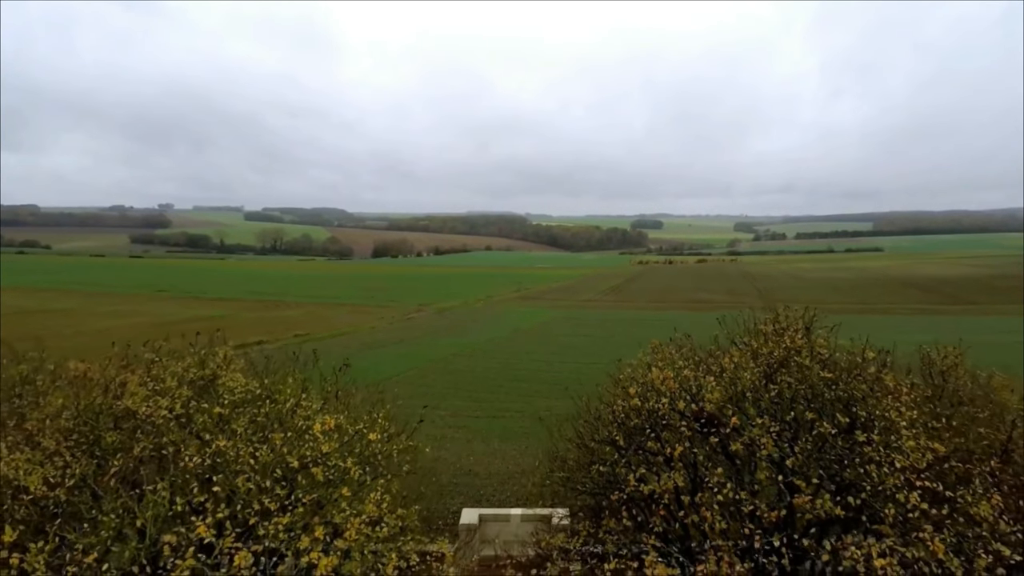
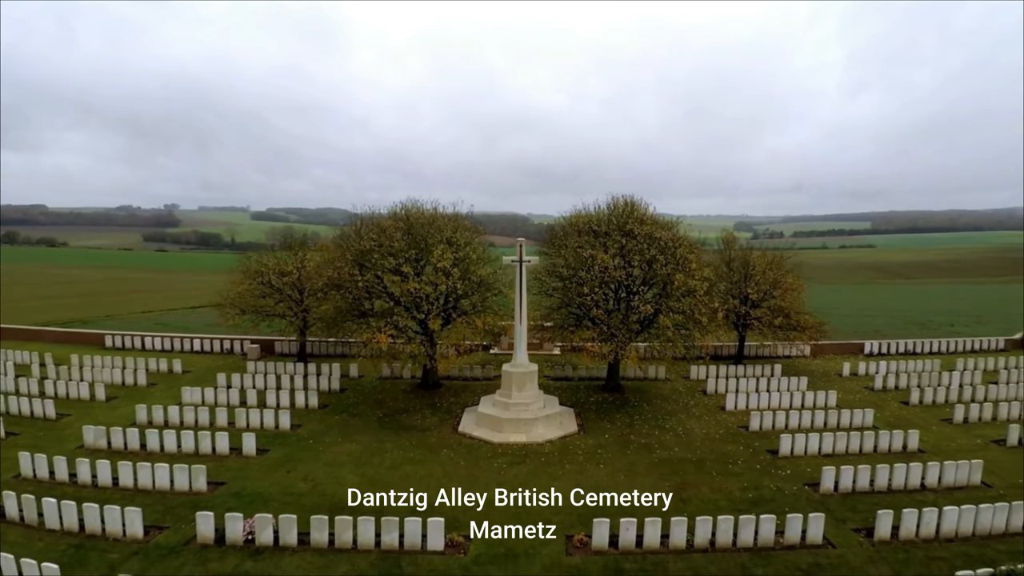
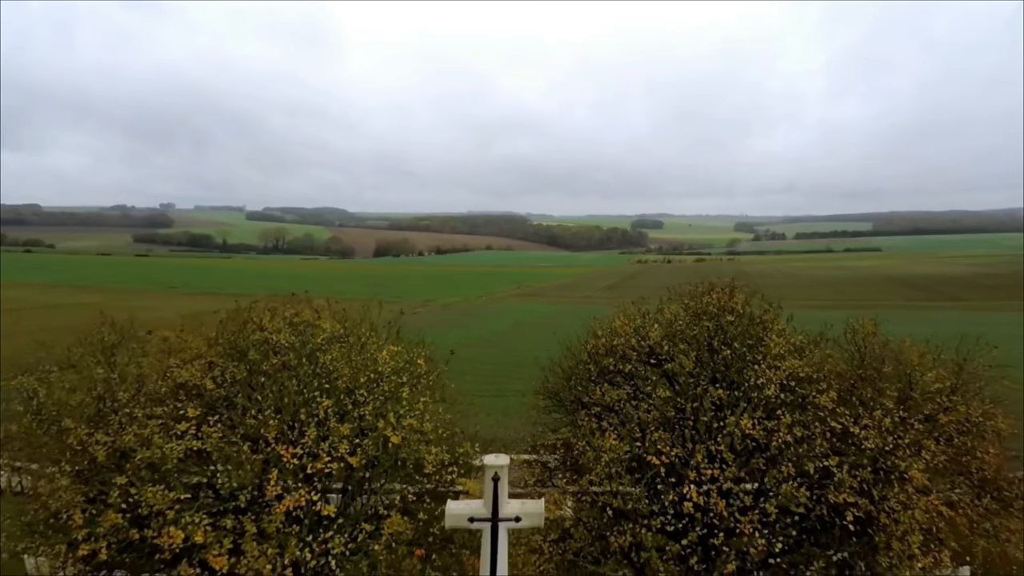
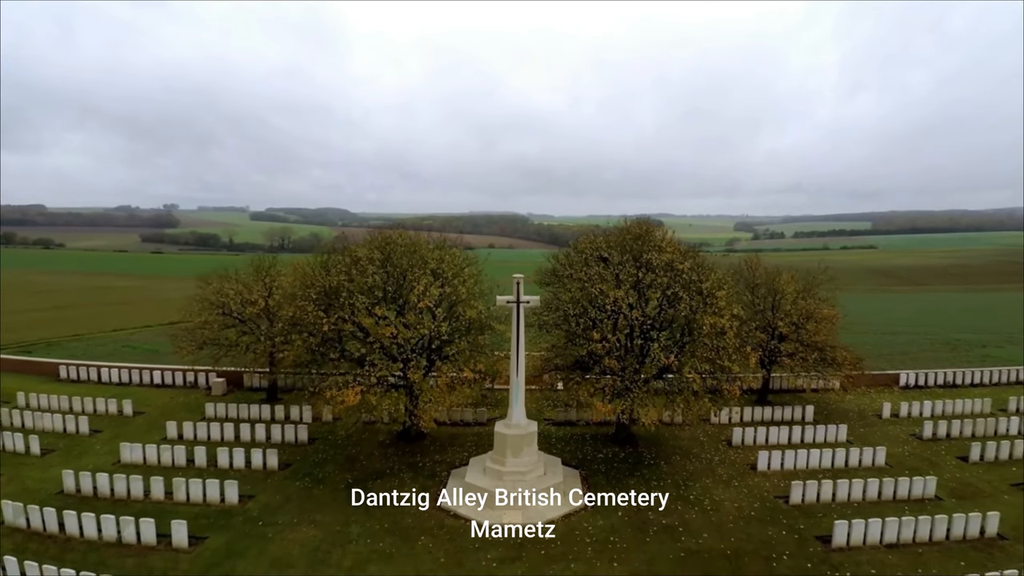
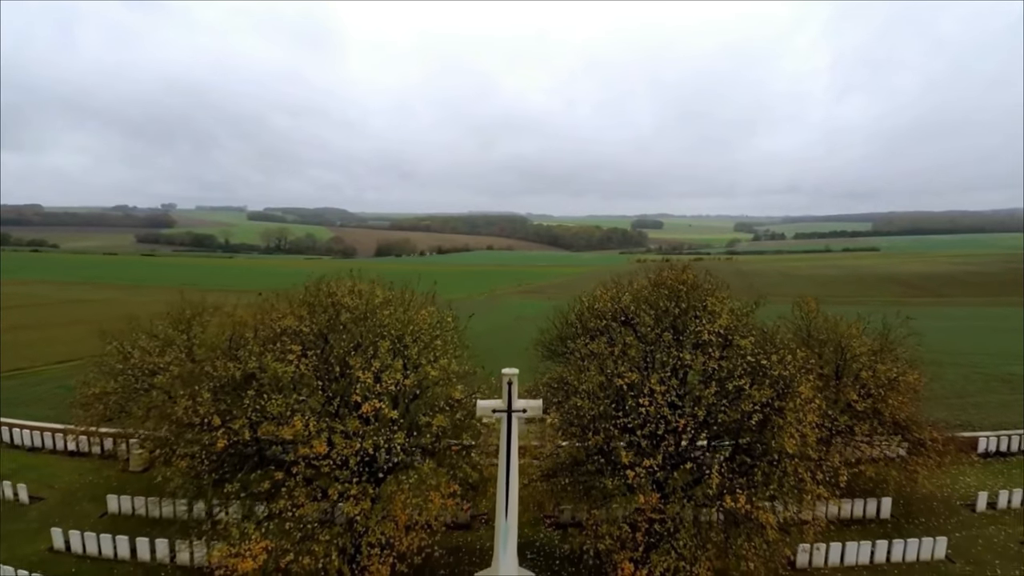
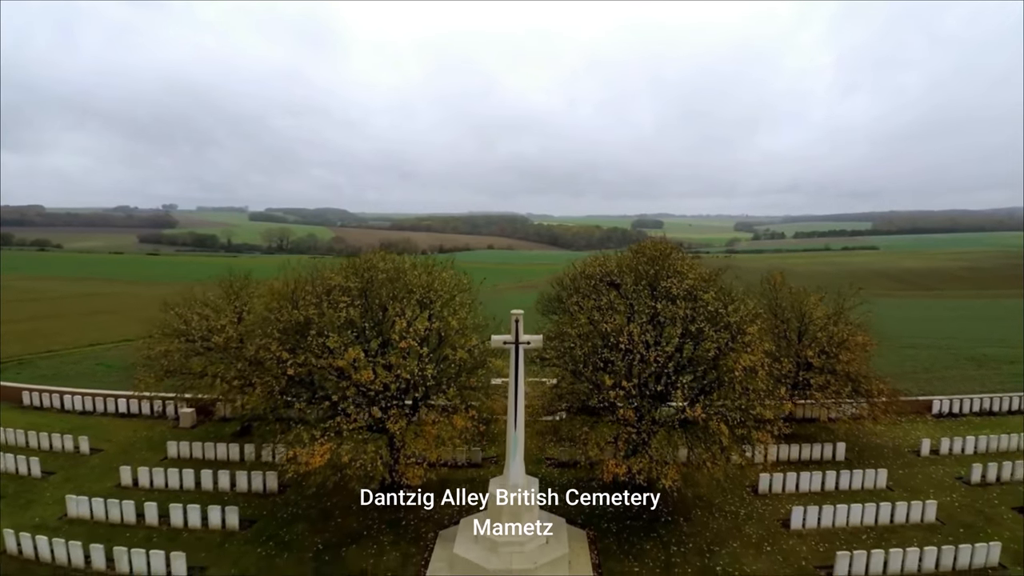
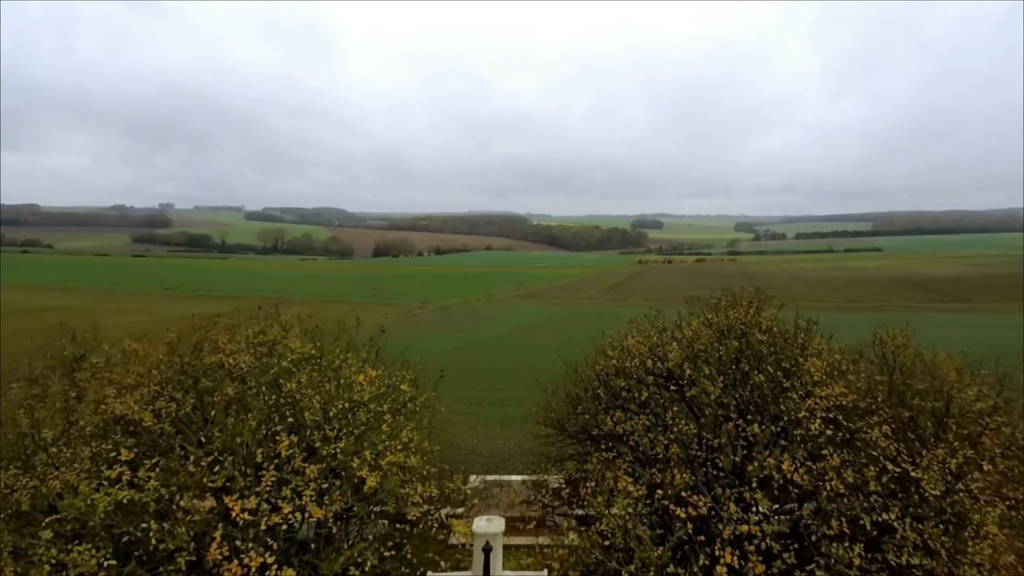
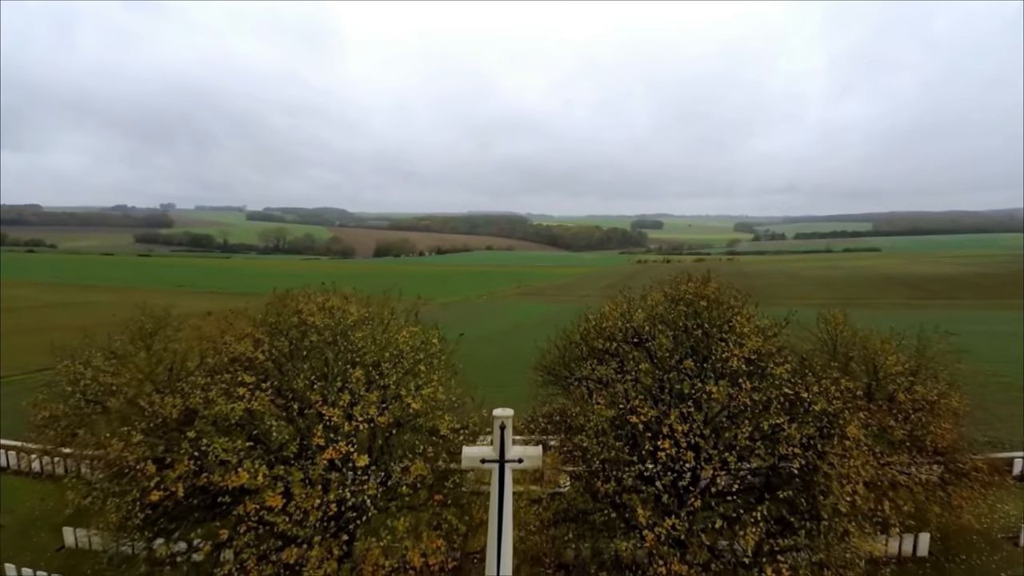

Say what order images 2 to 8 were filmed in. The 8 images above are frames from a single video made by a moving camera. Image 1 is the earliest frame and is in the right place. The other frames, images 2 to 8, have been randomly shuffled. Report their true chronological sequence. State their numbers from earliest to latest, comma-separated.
7, 3, 8, 5, 6, 4, 2
